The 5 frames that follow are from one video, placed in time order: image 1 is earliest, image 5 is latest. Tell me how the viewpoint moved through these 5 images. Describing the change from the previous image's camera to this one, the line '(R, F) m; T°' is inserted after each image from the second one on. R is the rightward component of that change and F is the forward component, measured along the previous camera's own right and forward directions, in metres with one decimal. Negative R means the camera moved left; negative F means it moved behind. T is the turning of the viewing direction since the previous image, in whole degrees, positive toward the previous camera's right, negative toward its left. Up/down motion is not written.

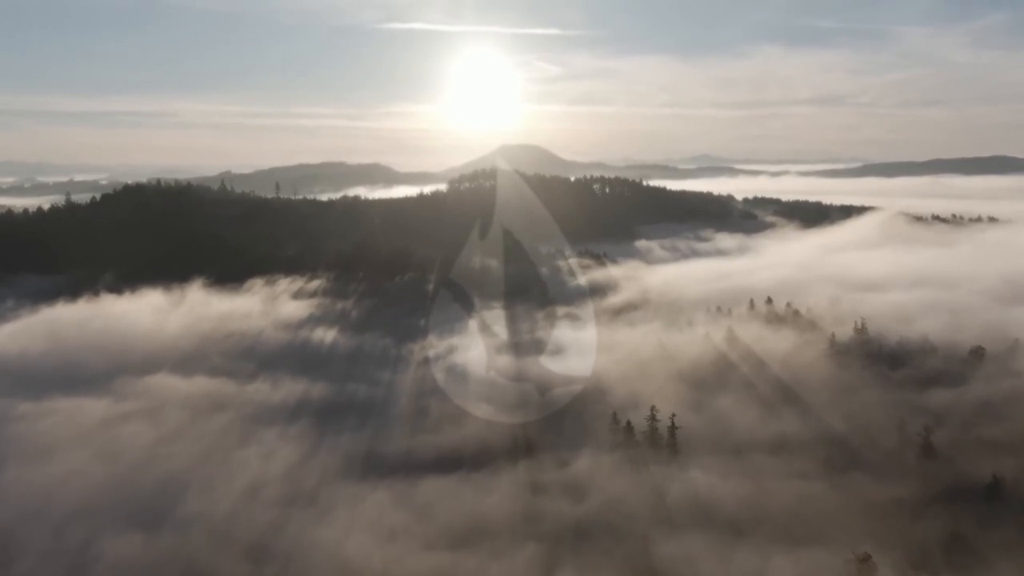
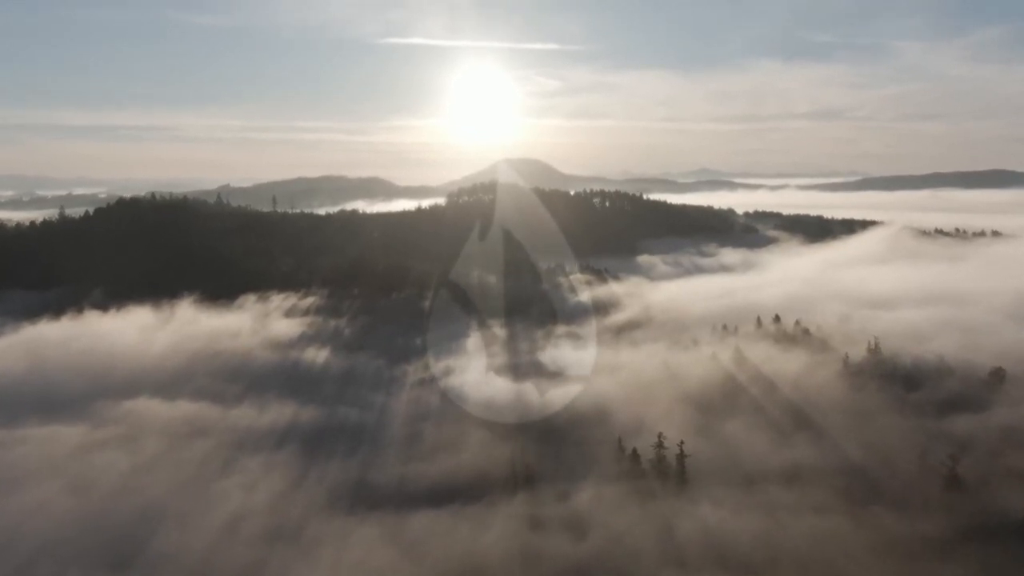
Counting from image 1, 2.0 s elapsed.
(+0.1, +2.9) m; 0°
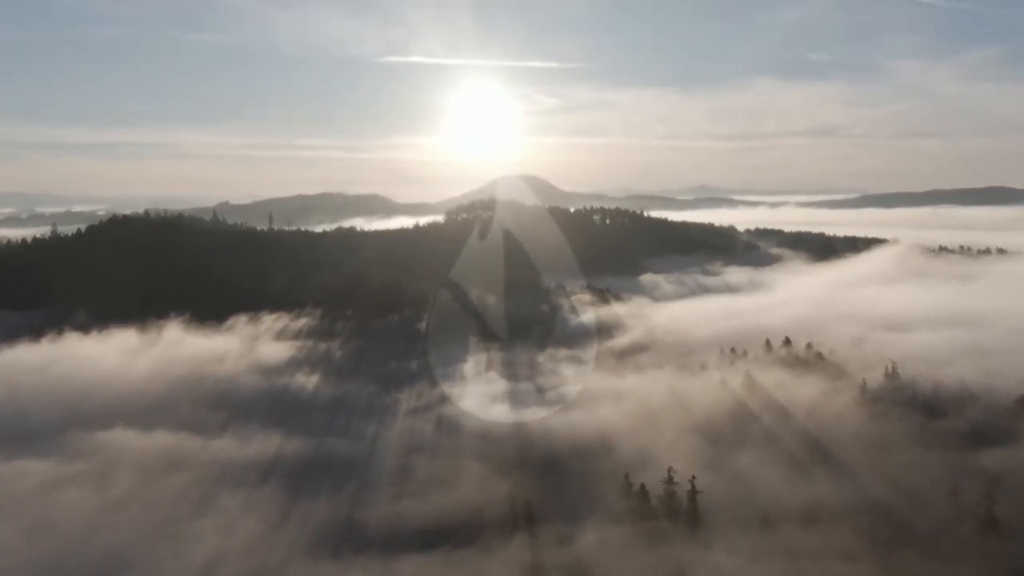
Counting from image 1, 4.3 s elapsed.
(+0.1, +3.4) m; 0°
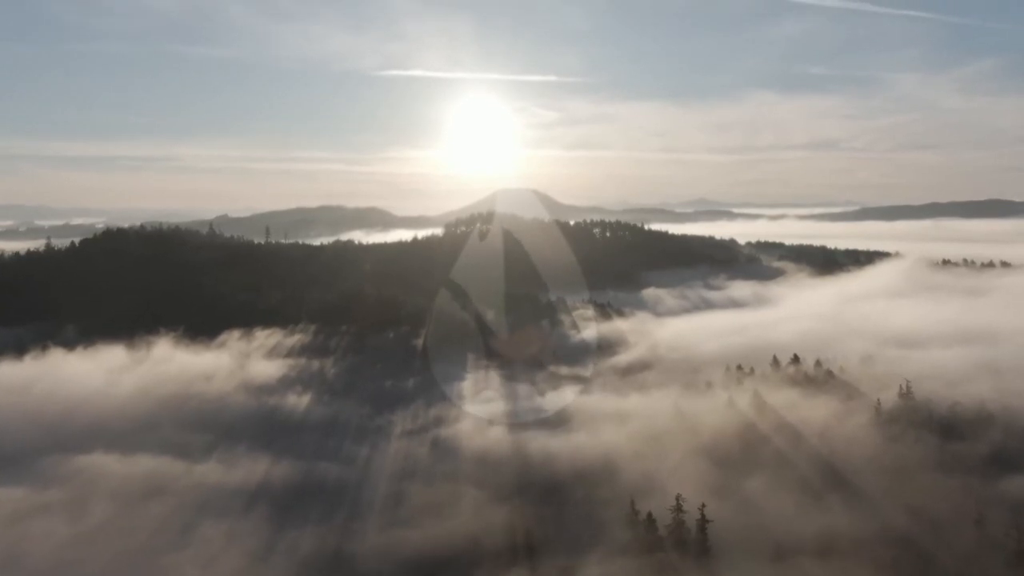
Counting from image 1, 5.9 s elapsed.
(0.0, +2.5) m; 0°
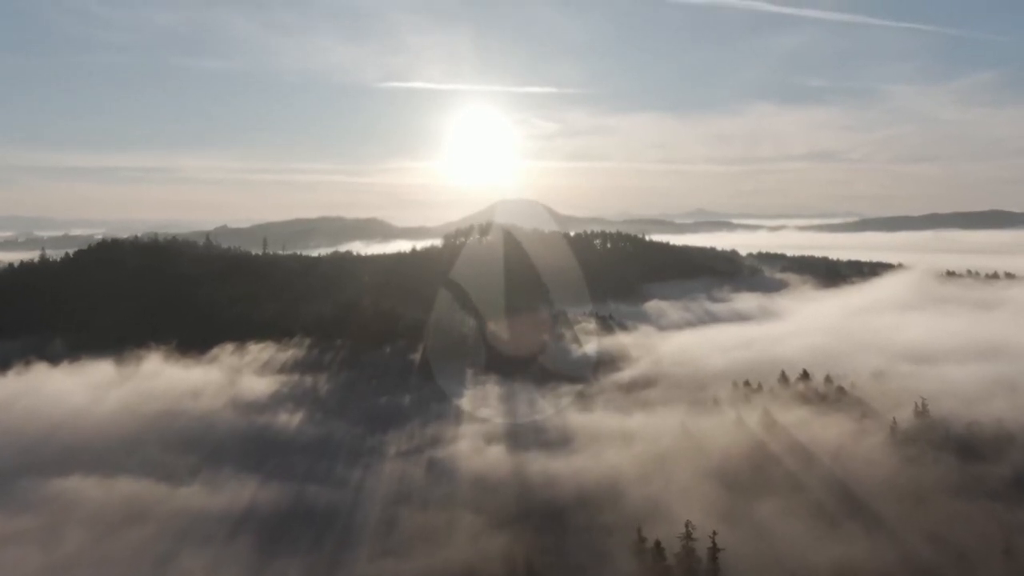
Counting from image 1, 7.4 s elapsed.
(0.0, +2.4) m; 0°
